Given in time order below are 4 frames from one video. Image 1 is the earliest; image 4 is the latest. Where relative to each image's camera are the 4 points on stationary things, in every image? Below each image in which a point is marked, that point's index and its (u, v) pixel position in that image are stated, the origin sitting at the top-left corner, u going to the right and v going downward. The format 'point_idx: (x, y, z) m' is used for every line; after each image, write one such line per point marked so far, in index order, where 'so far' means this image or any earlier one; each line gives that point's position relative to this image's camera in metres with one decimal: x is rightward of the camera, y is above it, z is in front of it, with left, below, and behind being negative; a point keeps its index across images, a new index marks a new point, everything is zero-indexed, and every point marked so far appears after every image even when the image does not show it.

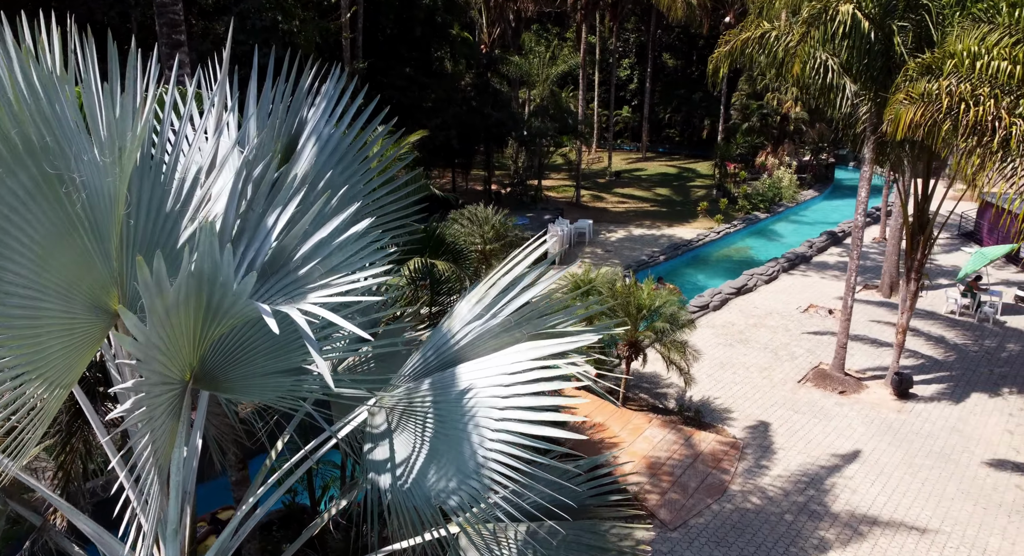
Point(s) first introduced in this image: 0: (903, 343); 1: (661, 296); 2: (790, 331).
0: (+6.3, -1.0, +10.6) m
1: (+2.2, -0.3, +9.5) m
2: (+5.6, -1.0, +13.3) m
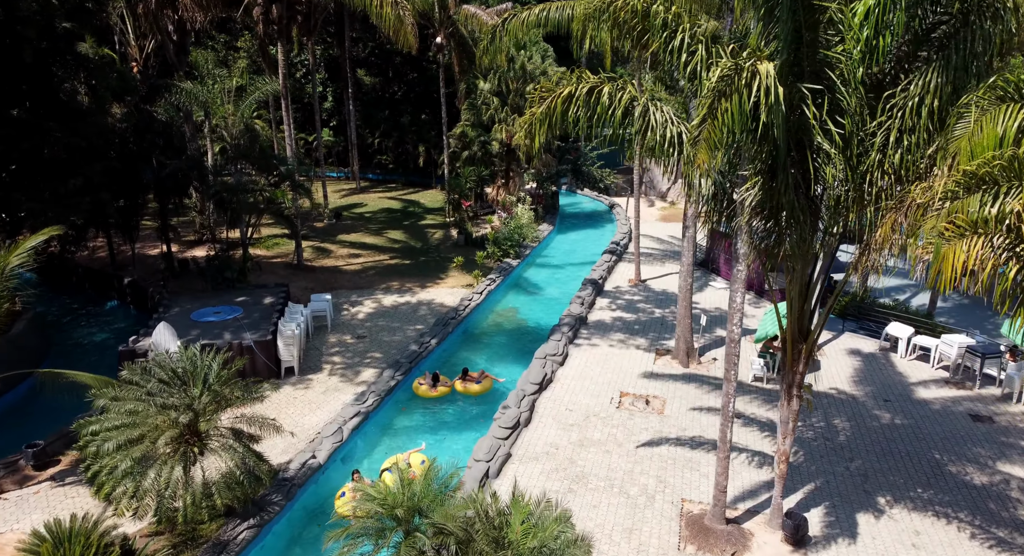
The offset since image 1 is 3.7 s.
0: (+3.6, -2.5, +8.6) m
1: (+0.2, -2.2, +5.9) m
2: (+1.8, -2.7, +10.7) m
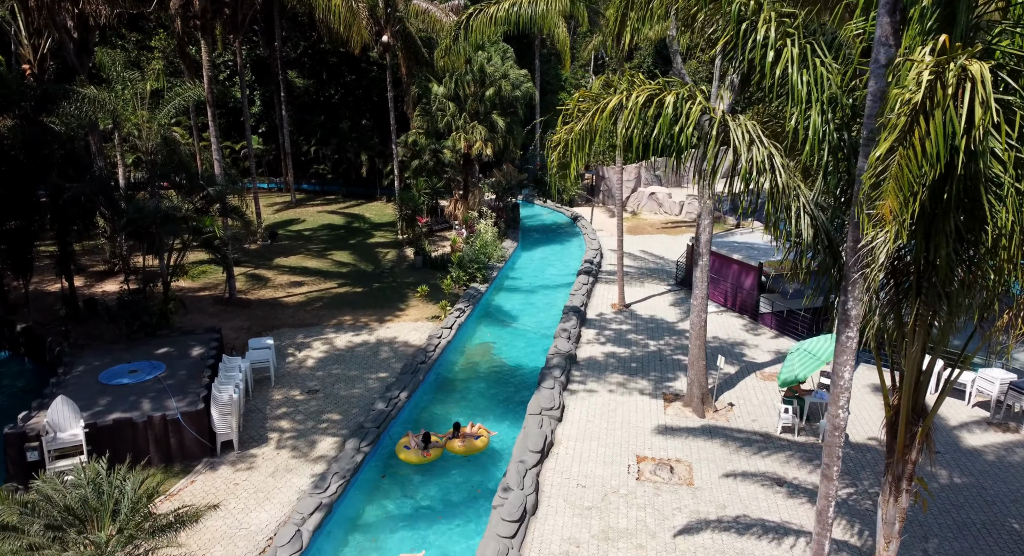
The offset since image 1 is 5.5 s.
0: (+3.9, -3.1, +6.9) m
1: (+0.8, -2.9, +3.8) m
2: (+1.9, -3.4, +8.7) m
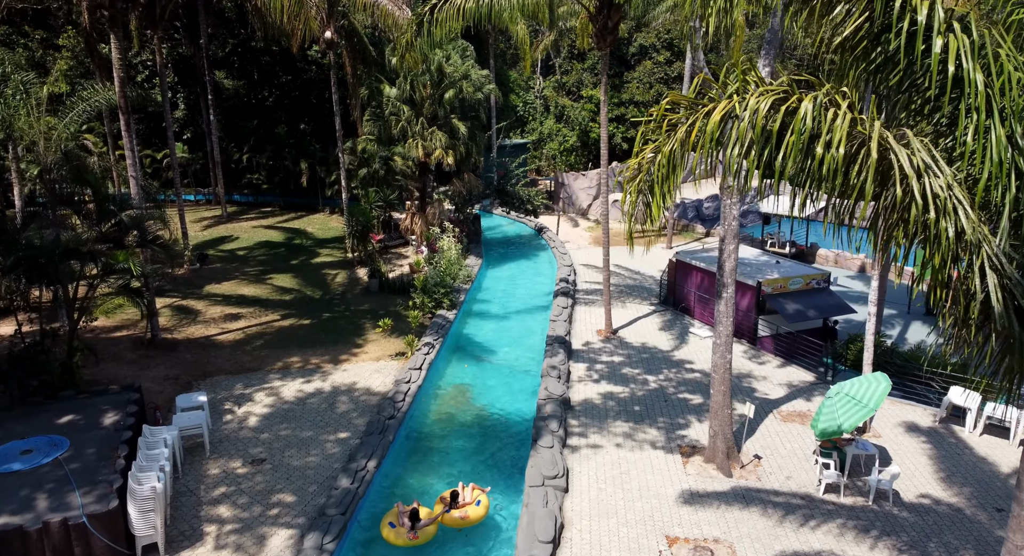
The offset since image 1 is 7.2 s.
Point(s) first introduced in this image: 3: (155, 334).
0: (+4.2, -3.7, +5.2) m
1: (+1.4, -3.5, +1.9) m
2: (+2.1, -4.0, +6.9) m
3: (-7.9, -1.3, +14.6) m
